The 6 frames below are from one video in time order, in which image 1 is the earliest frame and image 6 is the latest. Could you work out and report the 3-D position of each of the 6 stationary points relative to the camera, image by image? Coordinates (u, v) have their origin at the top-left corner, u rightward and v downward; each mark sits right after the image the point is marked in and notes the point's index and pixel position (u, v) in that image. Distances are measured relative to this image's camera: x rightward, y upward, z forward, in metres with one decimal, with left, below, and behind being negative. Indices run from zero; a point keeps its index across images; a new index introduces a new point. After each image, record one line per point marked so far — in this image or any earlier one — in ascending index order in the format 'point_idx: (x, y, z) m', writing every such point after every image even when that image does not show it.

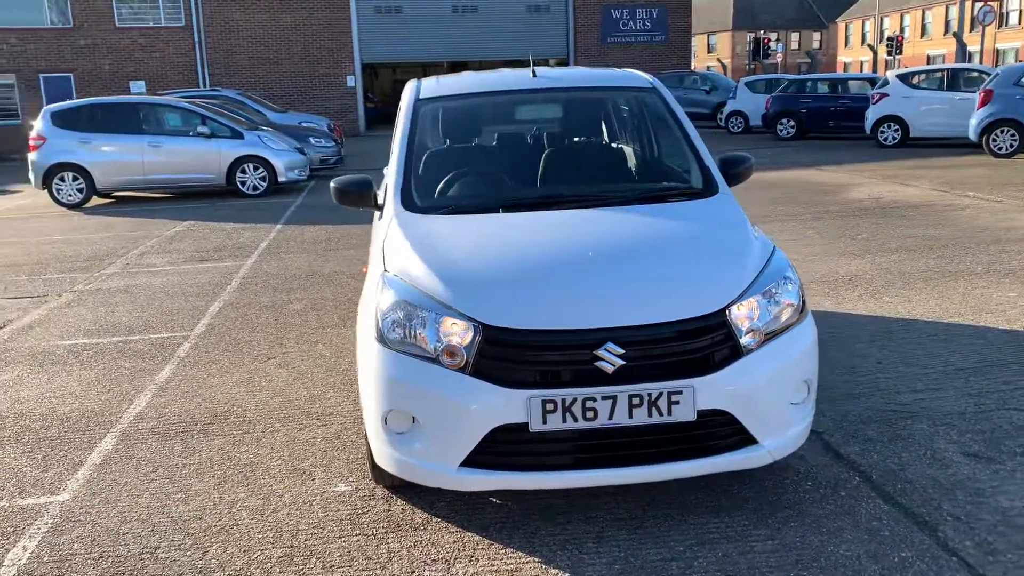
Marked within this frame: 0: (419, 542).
0: (-0.4, -0.9, +3.3) m
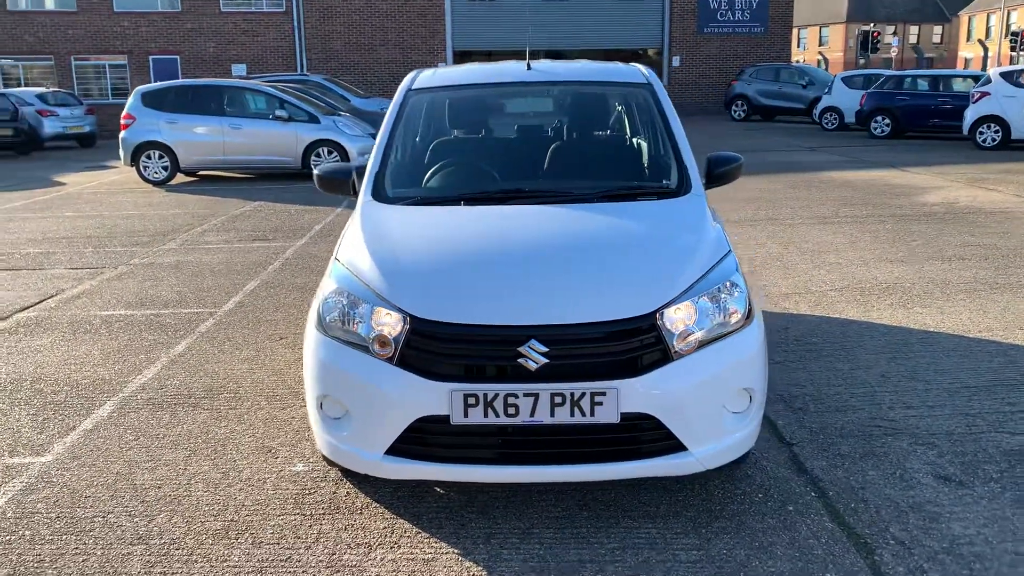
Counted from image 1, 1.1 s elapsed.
0: (-0.6, -0.9, +3.4) m
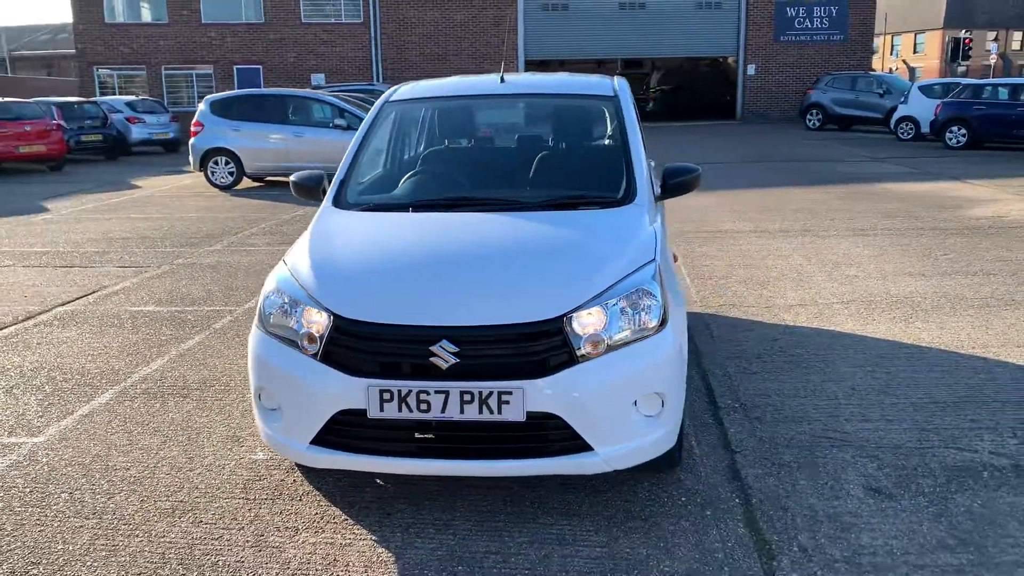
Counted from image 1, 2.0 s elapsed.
0: (-0.9, -0.9, +3.6) m
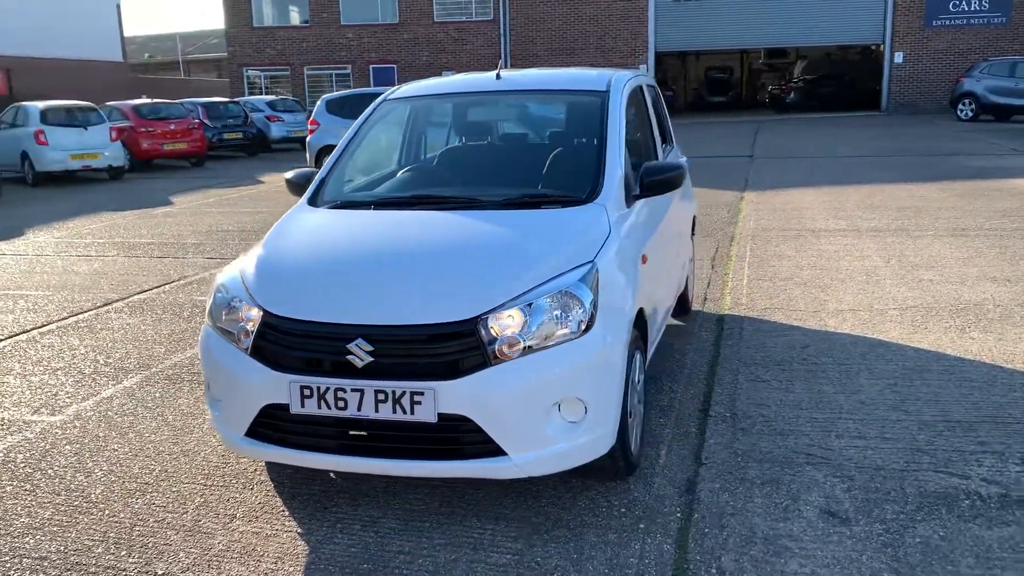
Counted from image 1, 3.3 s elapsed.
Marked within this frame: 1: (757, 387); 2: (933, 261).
0: (-1.2, -0.9, +3.7) m
1: (+1.3, -0.5, +4.8) m
2: (+3.7, +0.2, +7.9) m
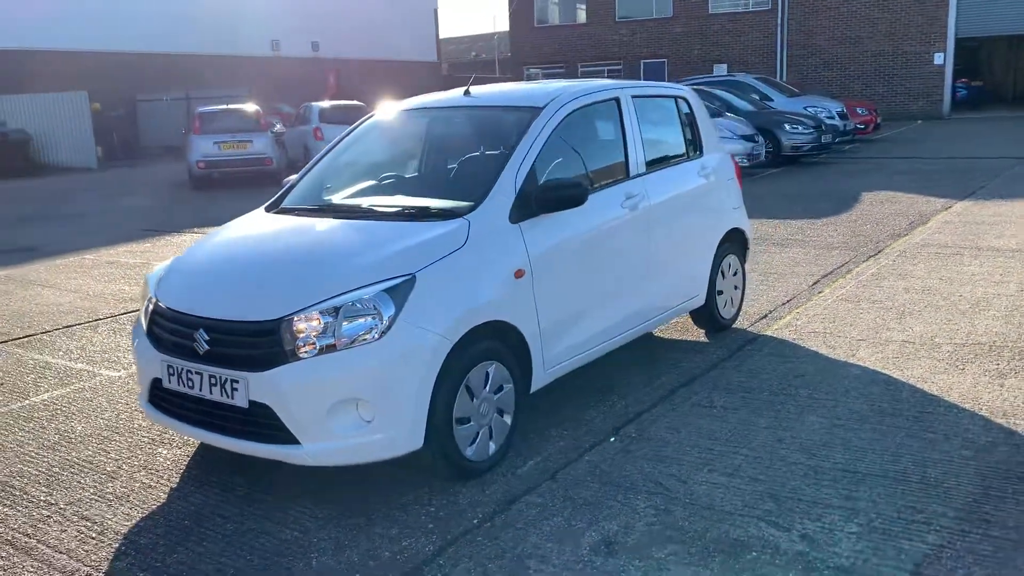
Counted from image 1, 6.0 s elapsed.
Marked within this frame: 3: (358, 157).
0: (-1.8, -0.8, +4.5) m
1: (+1.0, -0.6, +4.6) m
2: (+4.3, 0.0, +6.7) m
3: (-0.9, +0.8, +5.2) m
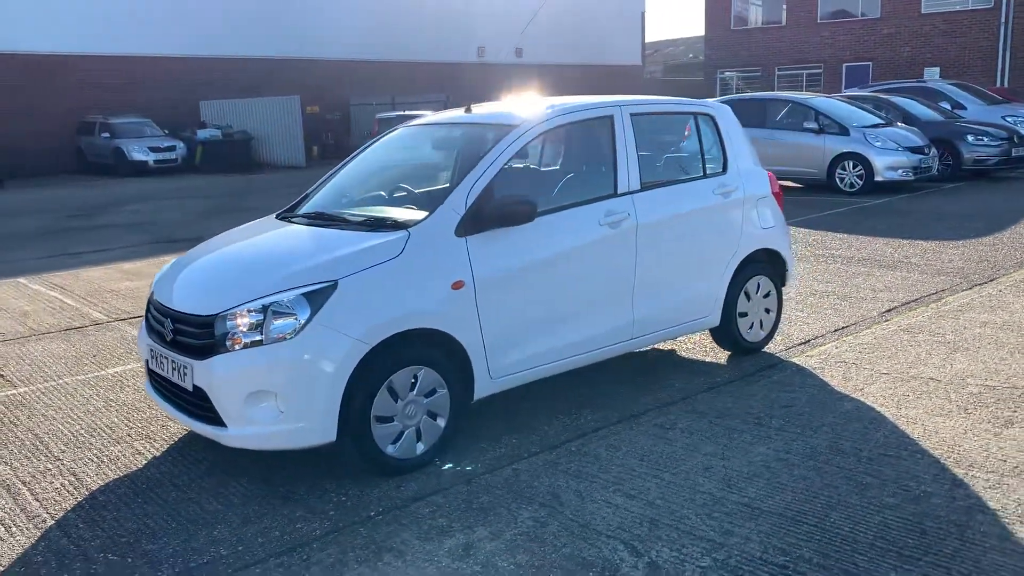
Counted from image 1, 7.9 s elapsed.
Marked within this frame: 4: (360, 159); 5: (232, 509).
0: (-2.0, -0.8, +5.1) m
1: (+0.7, -0.8, +4.6) m
2: (+4.5, -0.3, +5.8) m
3: (-0.9, +0.8, +5.6) m
4: (-1.0, +0.8, +5.8) m
5: (-1.2, -1.0, +4.0) m
